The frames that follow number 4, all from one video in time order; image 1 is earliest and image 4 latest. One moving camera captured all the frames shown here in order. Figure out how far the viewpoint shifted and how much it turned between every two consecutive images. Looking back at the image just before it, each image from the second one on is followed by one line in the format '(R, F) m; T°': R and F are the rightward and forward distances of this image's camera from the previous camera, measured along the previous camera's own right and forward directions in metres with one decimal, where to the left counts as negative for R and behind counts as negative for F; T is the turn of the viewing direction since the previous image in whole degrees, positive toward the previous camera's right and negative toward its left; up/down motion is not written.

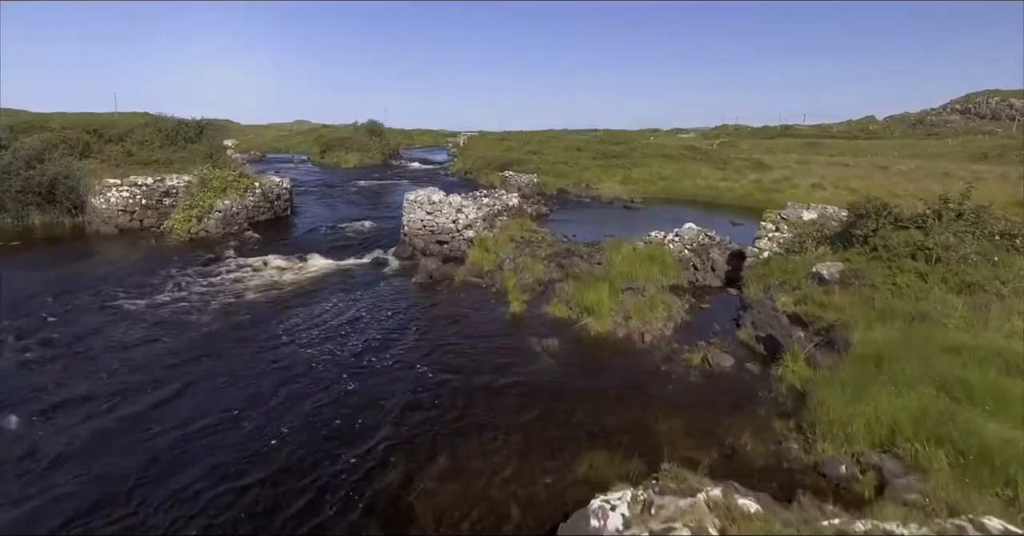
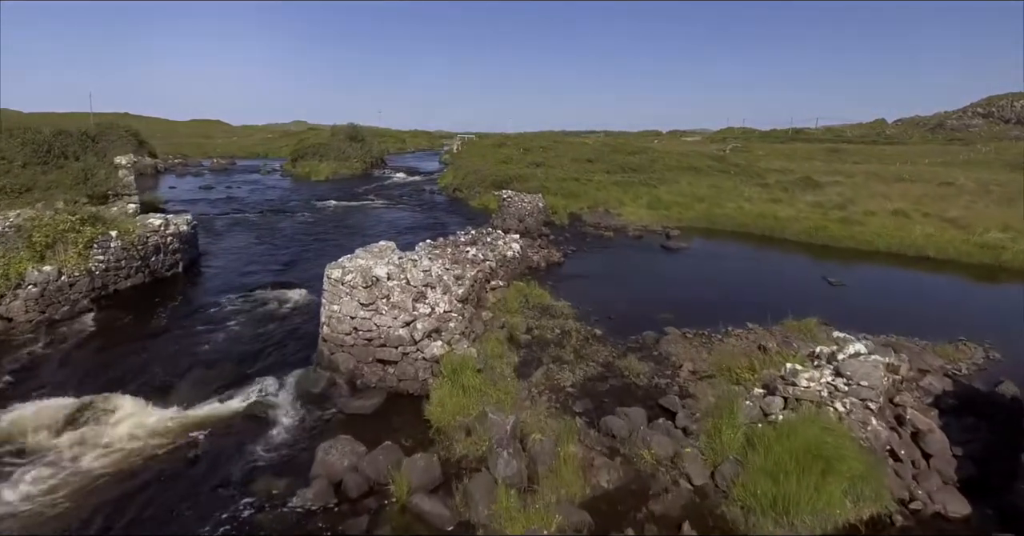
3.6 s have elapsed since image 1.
(-0.1, +11.2) m; 0°
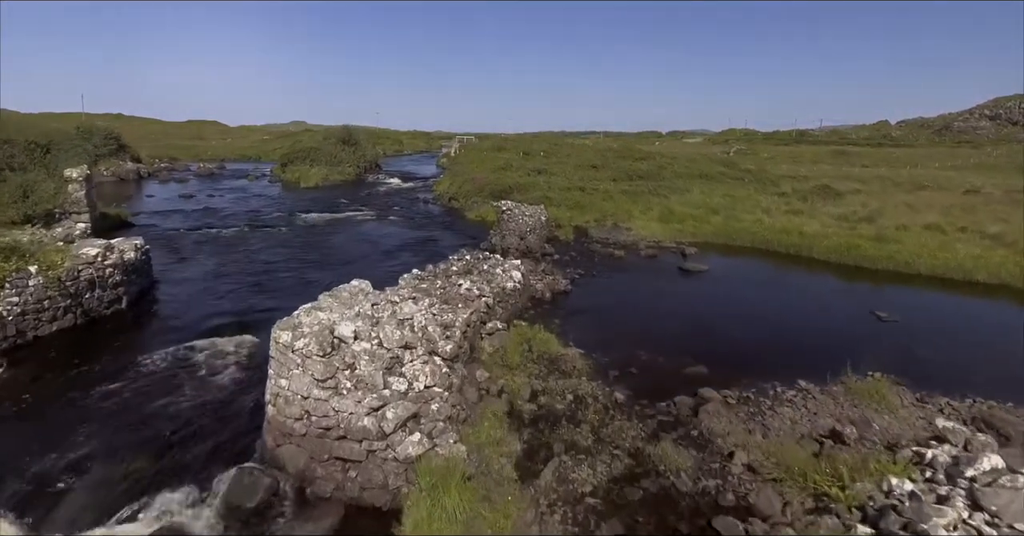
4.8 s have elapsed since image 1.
(0.0, +3.4) m; 0°
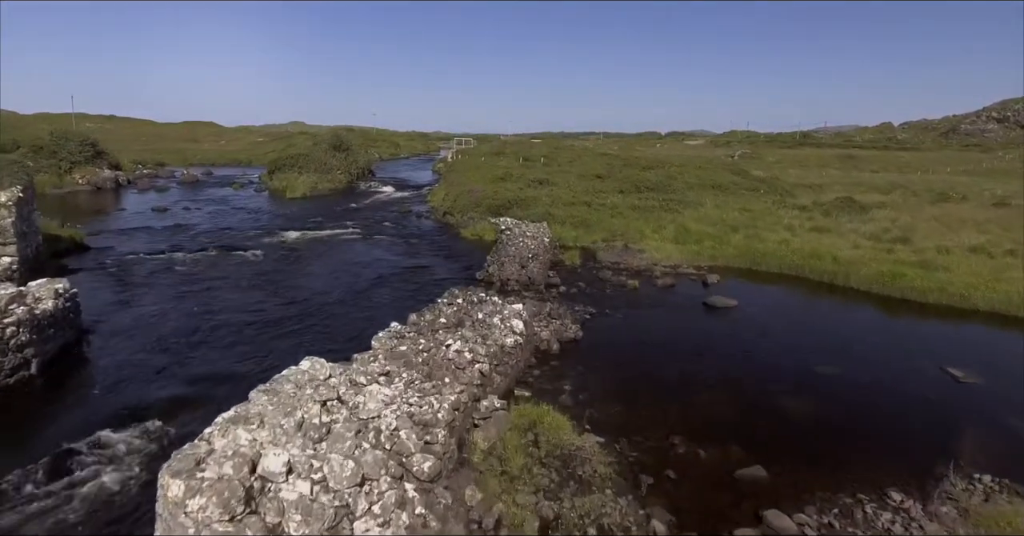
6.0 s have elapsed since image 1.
(0.0, +3.8) m; 0°
